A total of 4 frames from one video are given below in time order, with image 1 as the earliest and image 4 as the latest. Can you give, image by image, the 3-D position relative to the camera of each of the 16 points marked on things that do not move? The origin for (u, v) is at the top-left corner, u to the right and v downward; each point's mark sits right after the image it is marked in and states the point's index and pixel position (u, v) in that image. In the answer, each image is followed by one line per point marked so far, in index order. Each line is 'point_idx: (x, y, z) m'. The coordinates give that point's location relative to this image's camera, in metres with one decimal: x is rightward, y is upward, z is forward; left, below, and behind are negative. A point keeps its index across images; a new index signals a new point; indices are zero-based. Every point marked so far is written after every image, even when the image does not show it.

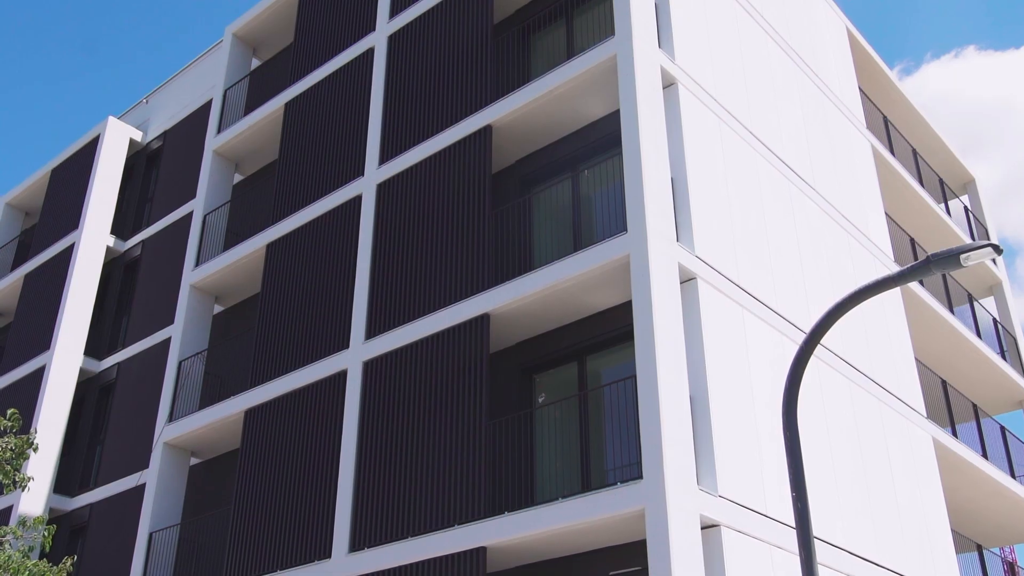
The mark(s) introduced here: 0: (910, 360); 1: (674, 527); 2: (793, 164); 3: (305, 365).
0: (+7.4, -1.3, +19.0) m
1: (+1.8, -2.7, +11.4) m
2: (+4.9, +2.2, +17.9) m
3: (-3.5, -1.3, +17.4) m
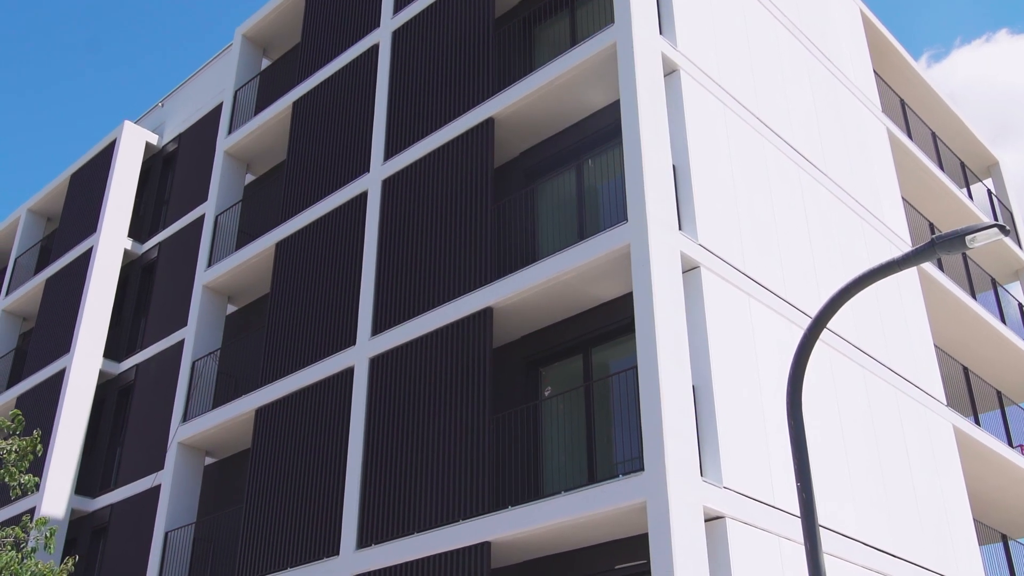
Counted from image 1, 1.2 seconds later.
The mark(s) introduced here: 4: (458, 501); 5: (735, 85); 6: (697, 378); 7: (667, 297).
0: (+7.6, -1.1, +18.6) m
1: (+1.8, -2.5, +11.2) m
2: (+5.0, +2.4, +17.6) m
3: (-3.4, -1.3, +17.4) m
4: (-0.7, -2.9, +13.7) m
5: (+3.6, +3.3, +16.4) m
6: (+2.3, -1.1, +12.8) m
7: (+1.9, -0.1, +12.7) m
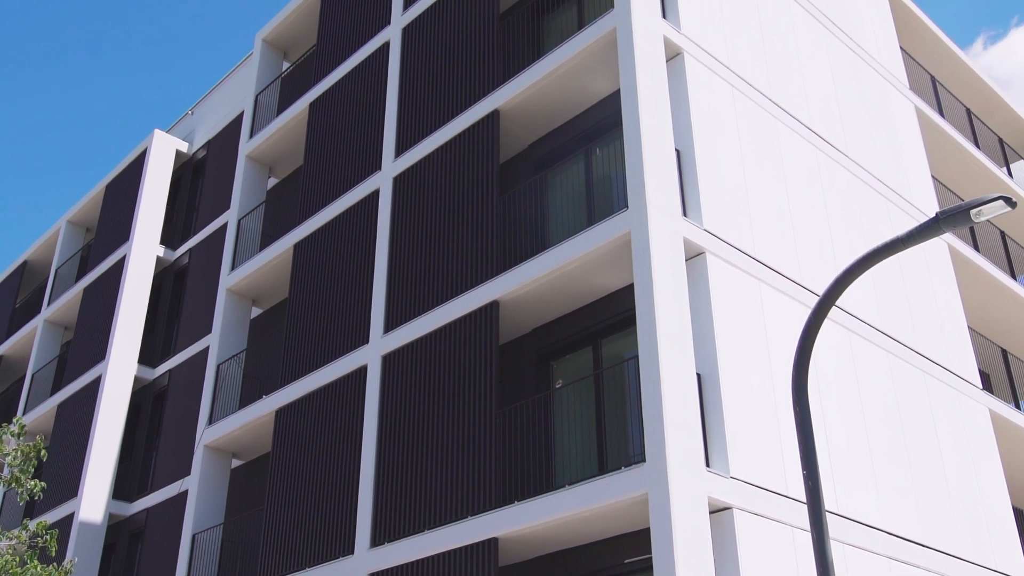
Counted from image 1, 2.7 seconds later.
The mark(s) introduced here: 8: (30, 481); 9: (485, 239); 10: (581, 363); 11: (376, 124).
0: (+7.9, -0.7, +18.0) m
1: (+1.8, -2.4, +10.9) m
2: (+5.2, +2.7, +17.2) m
3: (-3.1, -1.3, +17.4) m
4: (-0.6, -2.8, +13.6) m
5: (+3.7, +3.5, +16.0) m
6: (+2.3, -1.0, +12.5) m
7: (+1.9, 0.0, +12.4) m
8: (-6.5, -2.6, +13.9) m
9: (-0.4, +0.7, +15.1) m
10: (+1.0, -1.1, +14.9) m
11: (-2.5, +3.0, +19.0) m
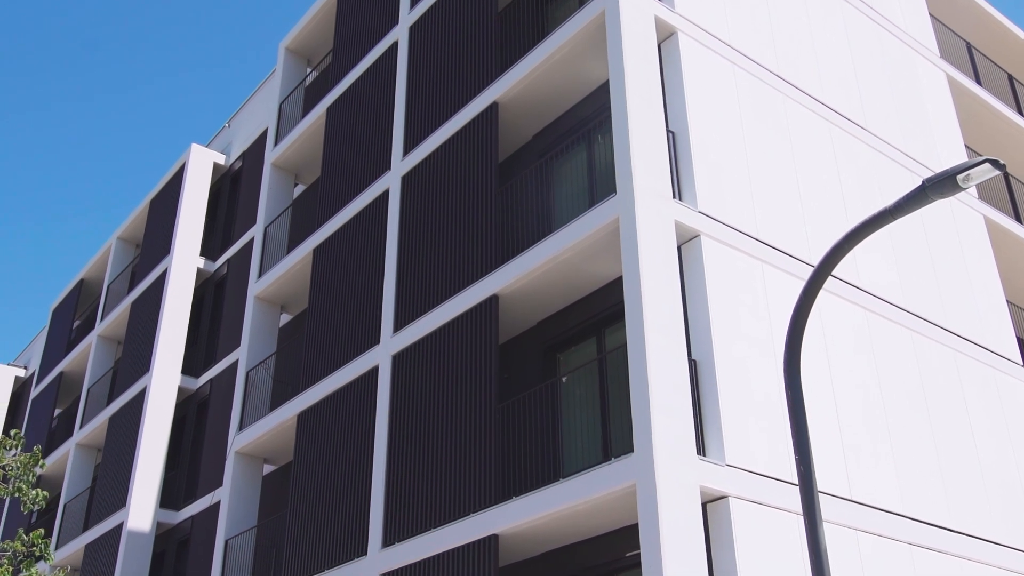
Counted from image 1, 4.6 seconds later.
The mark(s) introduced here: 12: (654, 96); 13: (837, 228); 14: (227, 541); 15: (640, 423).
0: (+8.1, -0.3, +17.2) m
1: (+1.6, -2.2, +10.6) m
2: (+5.2, +3.0, +16.6) m
3: (-2.8, -1.3, +17.4) m
4: (-0.6, -2.7, +13.4) m
5: (+3.6, +3.7, +15.6) m
6: (+2.2, -0.8, +12.1) m
7: (+1.7, +0.2, +12.1) m
8: (-6.4, -2.8, +14.2) m
9: (-0.4, +0.8, +15.0) m
10: (+1.1, -1.0, +14.7) m
11: (-2.3, +3.0, +18.9) m
12: (+1.9, +2.5, +13.5) m
13: (+4.8, +0.9, +15.1) m
14: (-5.3, -4.8, +19.3) m
15: (+1.4, -1.5, +11.1) m
